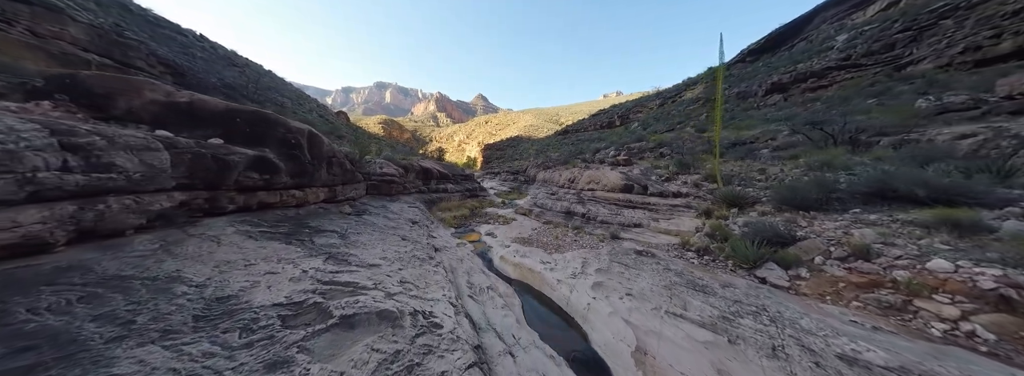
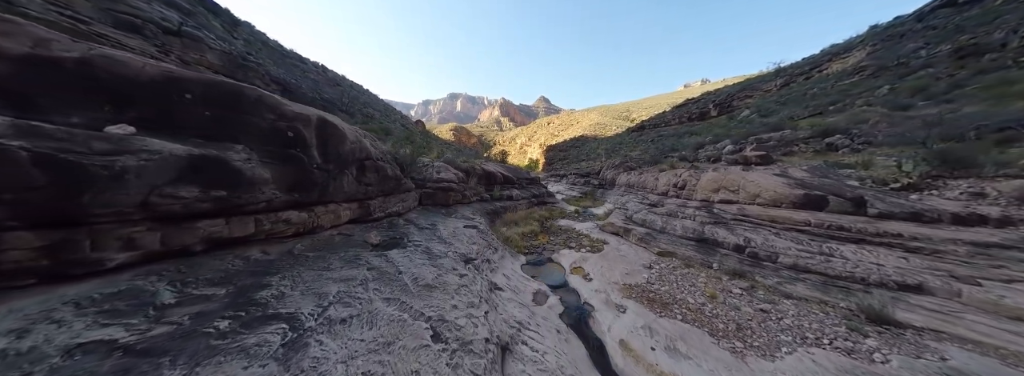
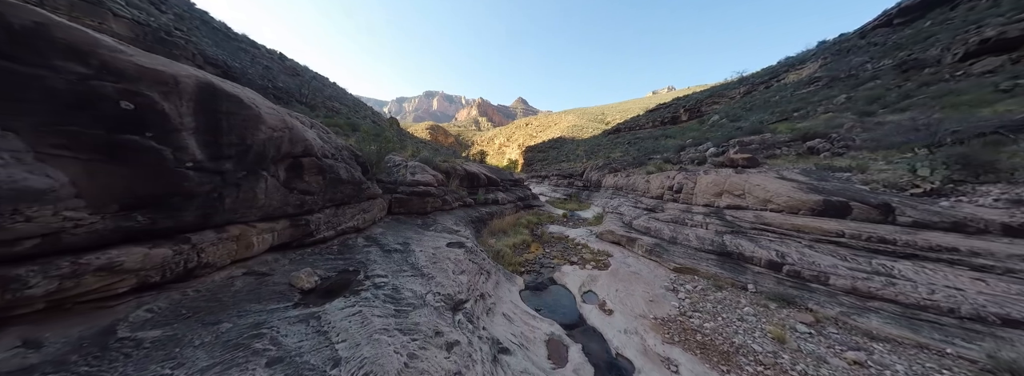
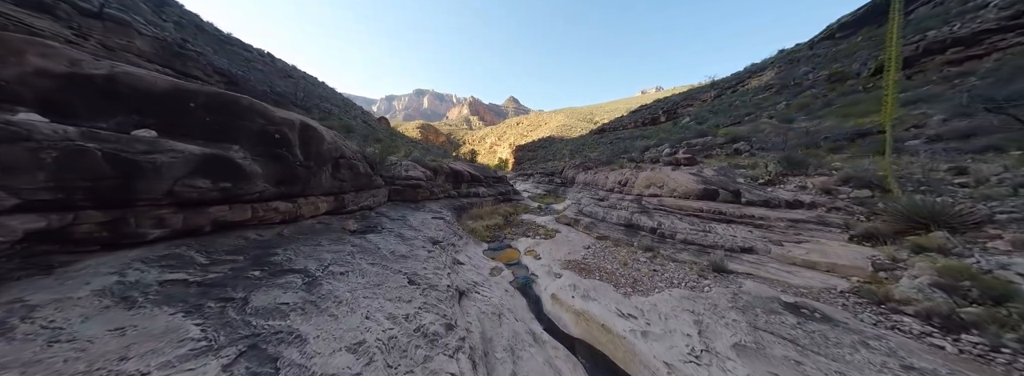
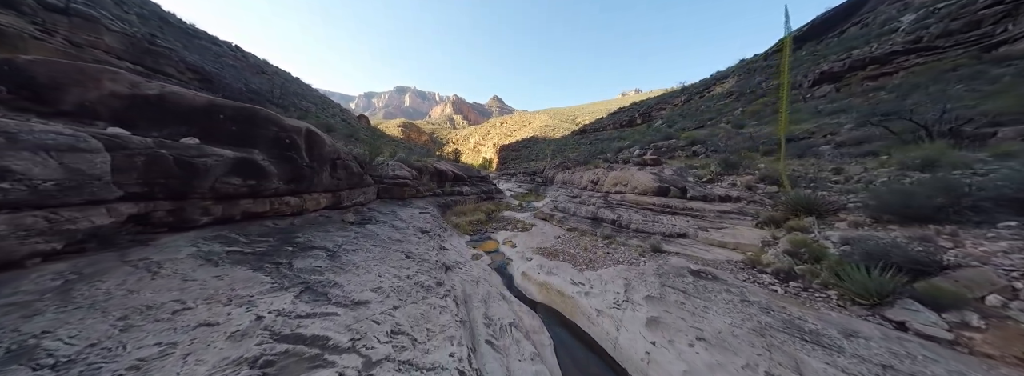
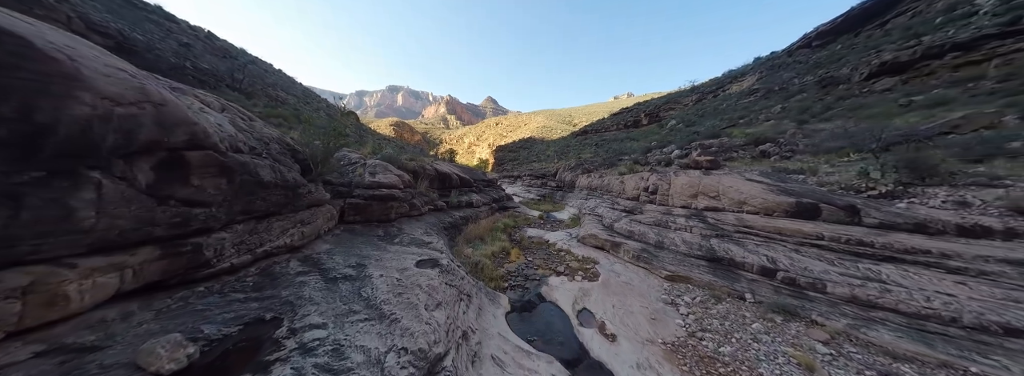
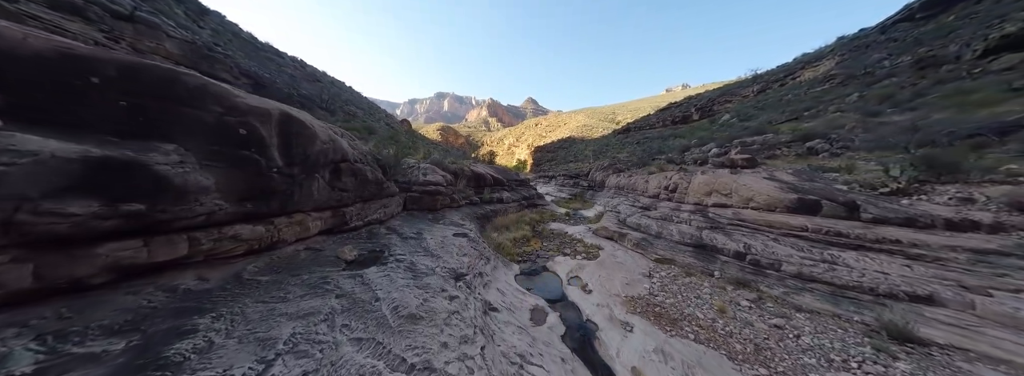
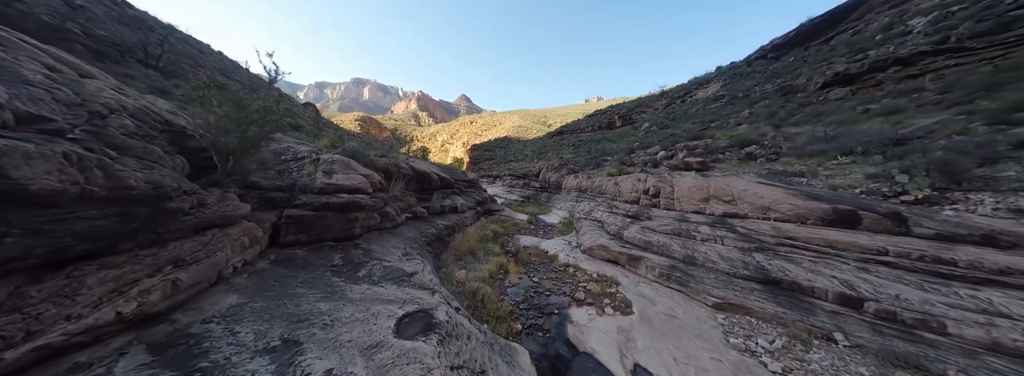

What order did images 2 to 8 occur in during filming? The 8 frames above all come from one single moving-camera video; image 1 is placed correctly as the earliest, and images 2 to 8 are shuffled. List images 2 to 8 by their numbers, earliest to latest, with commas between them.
5, 4, 2, 7, 3, 6, 8
